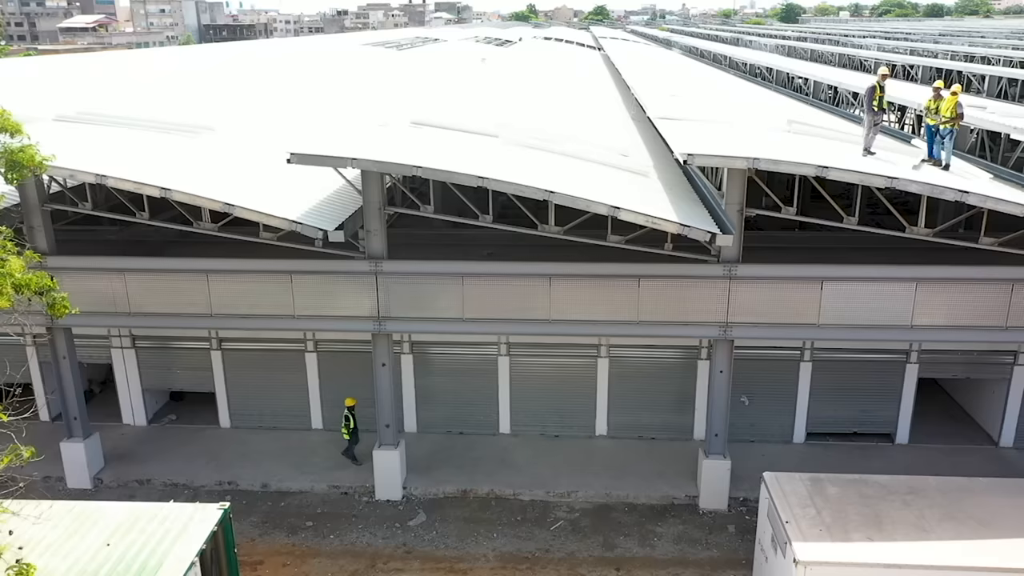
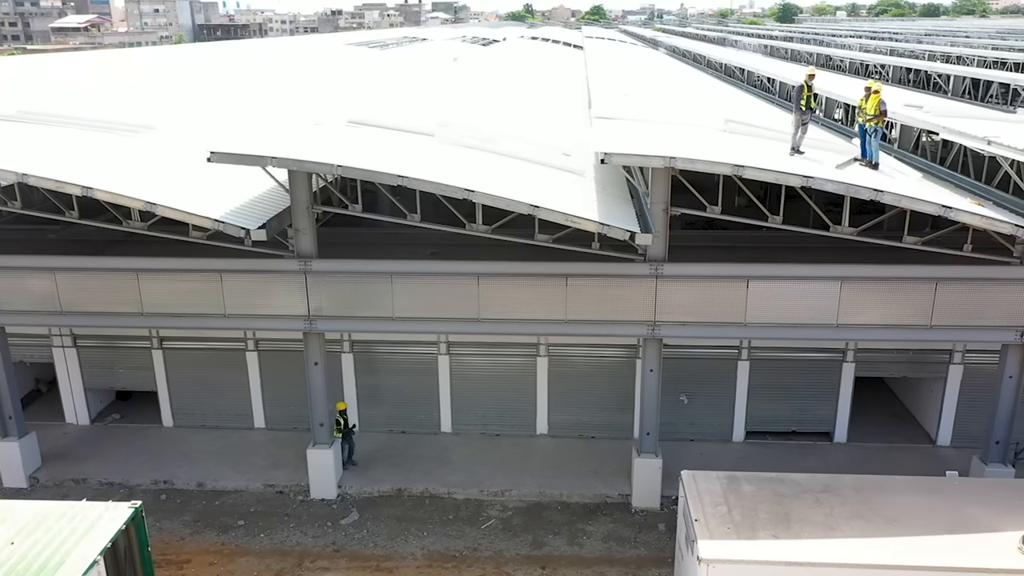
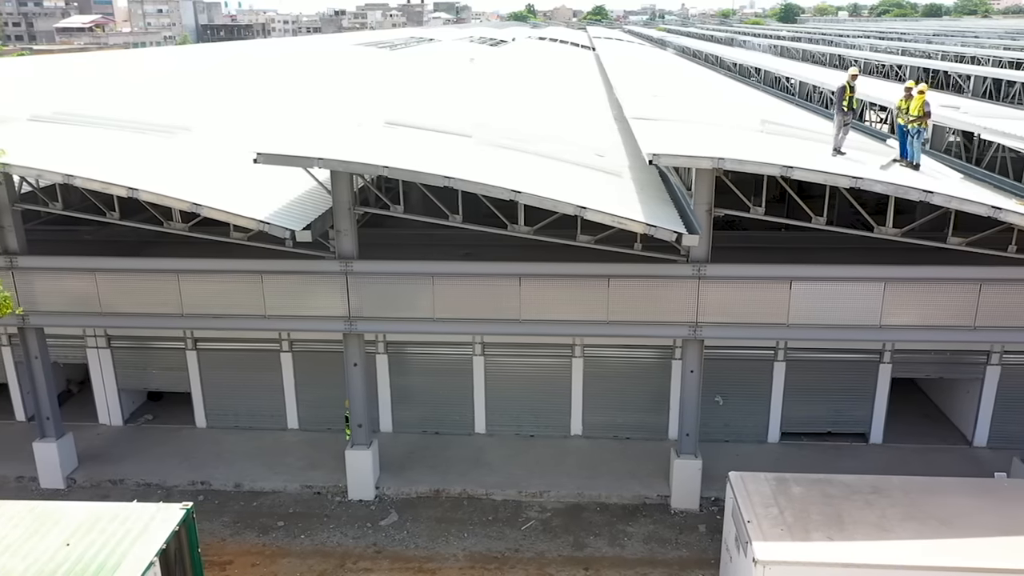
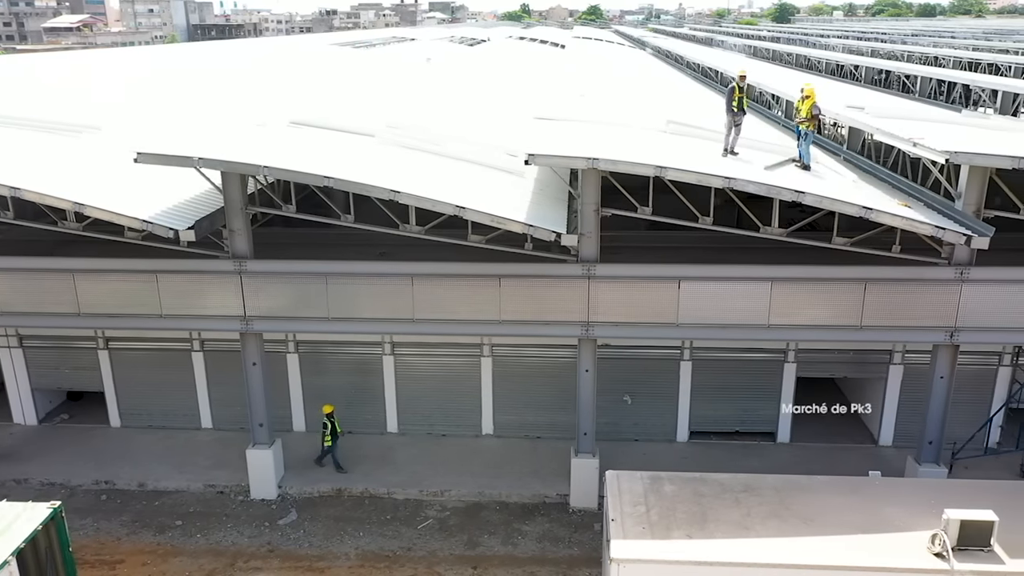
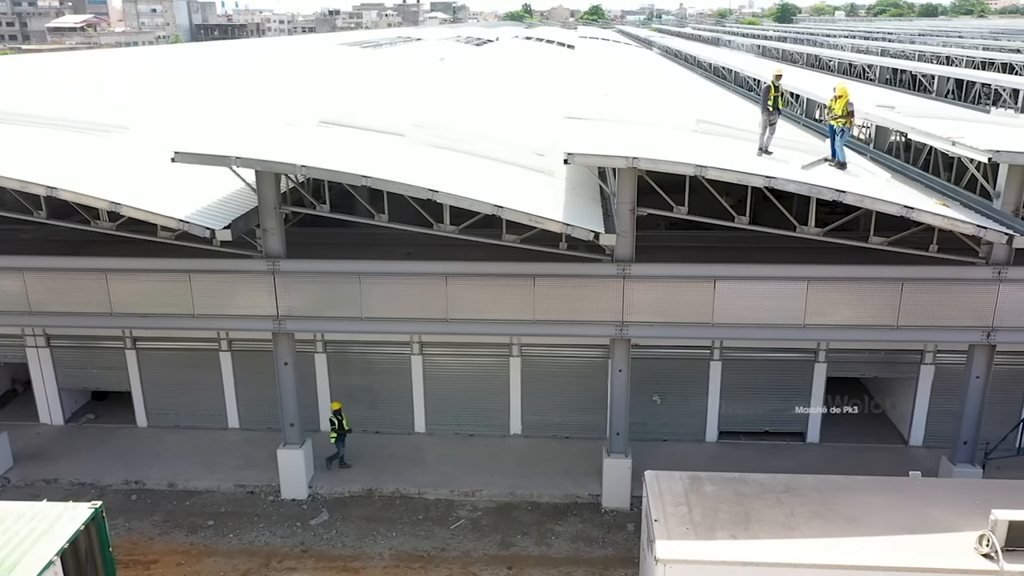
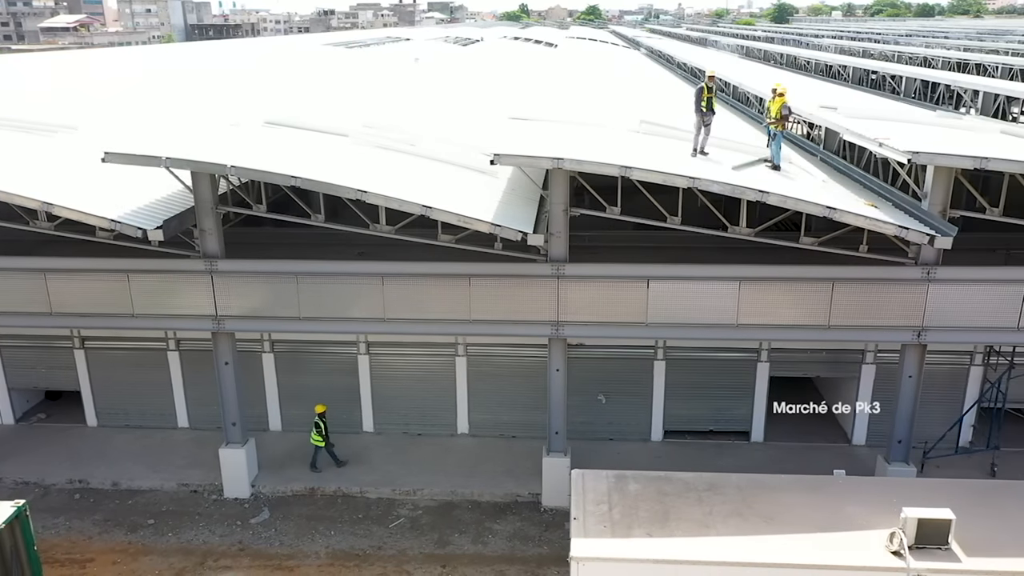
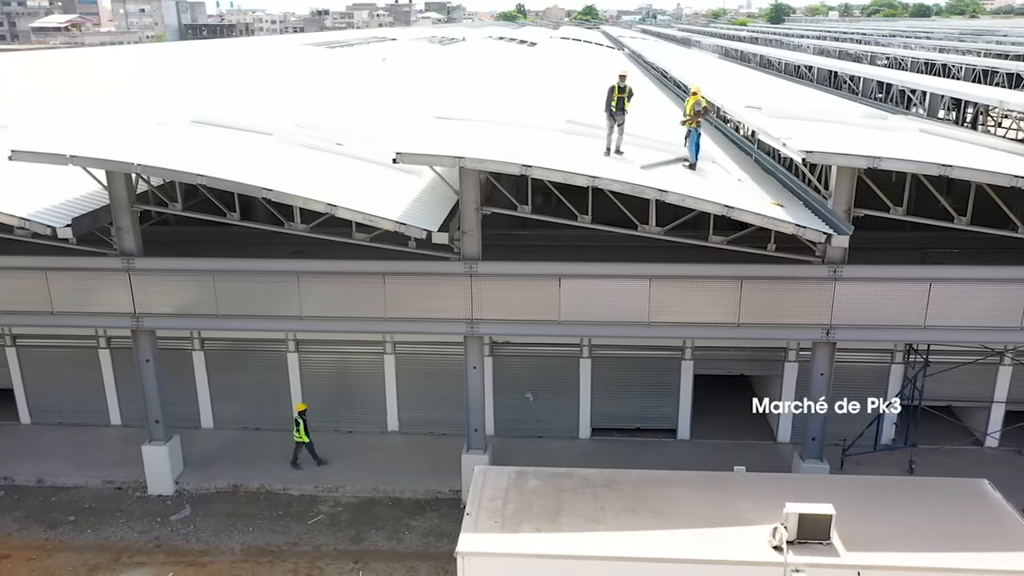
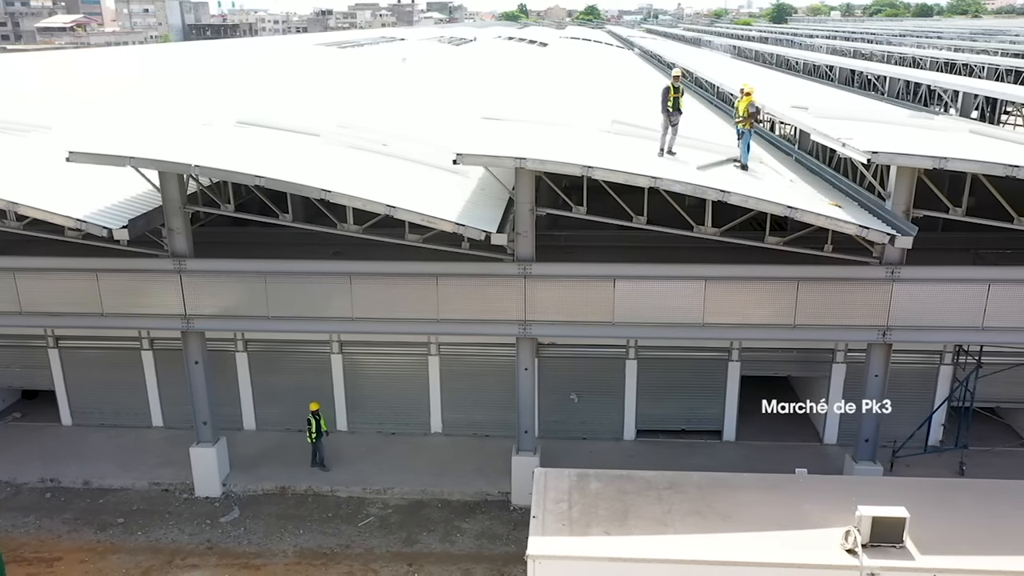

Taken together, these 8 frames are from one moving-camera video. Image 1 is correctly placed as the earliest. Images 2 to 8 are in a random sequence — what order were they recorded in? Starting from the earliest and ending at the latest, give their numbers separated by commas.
3, 2, 5, 4, 6, 8, 7
